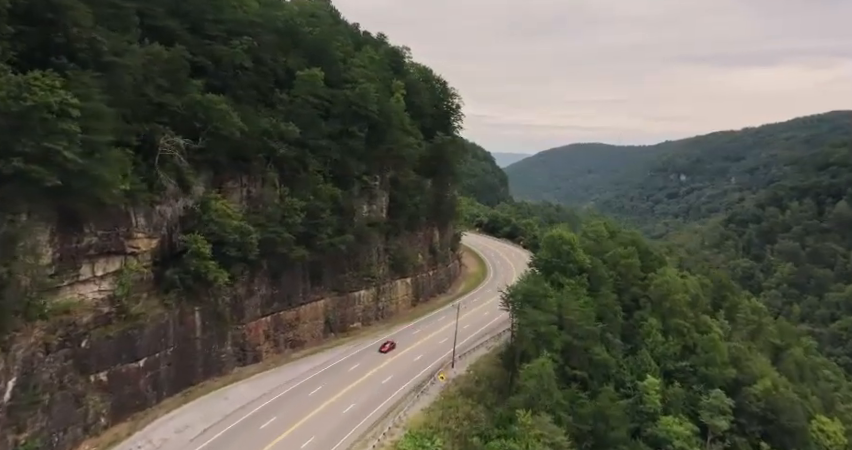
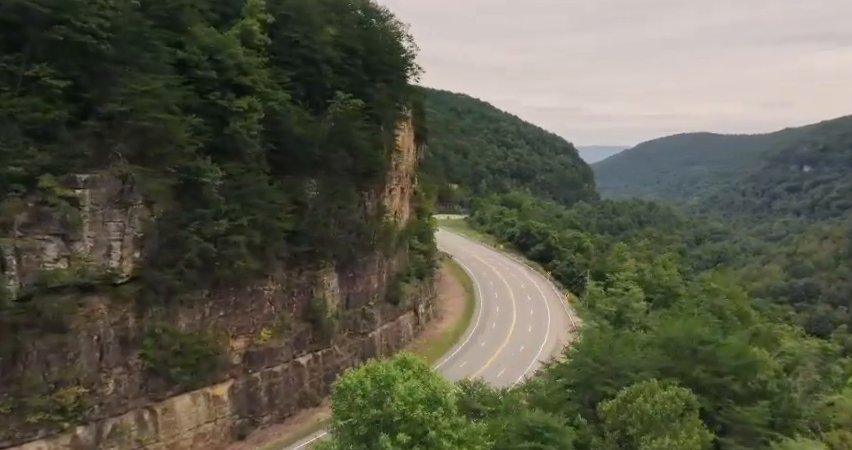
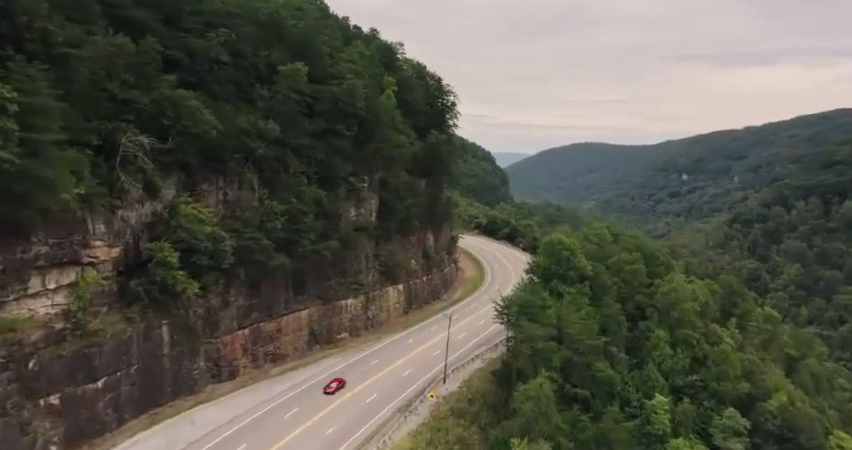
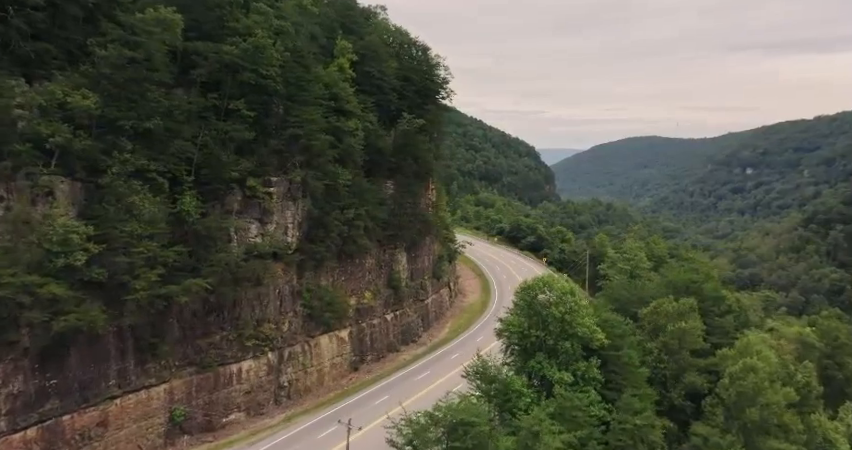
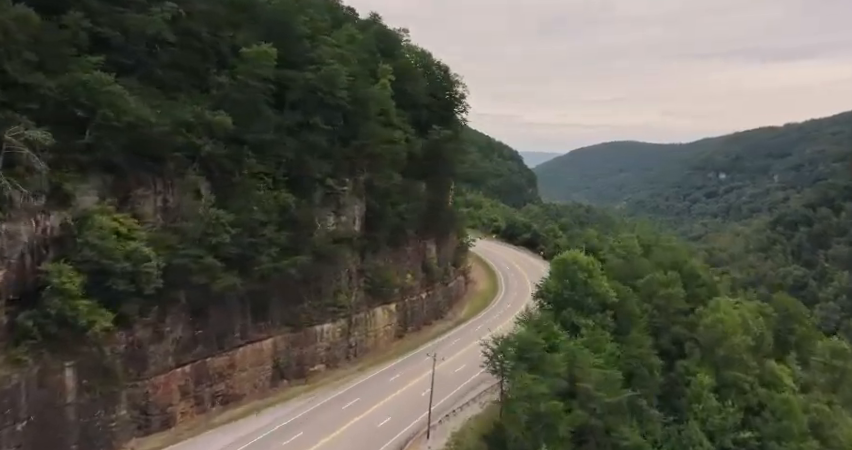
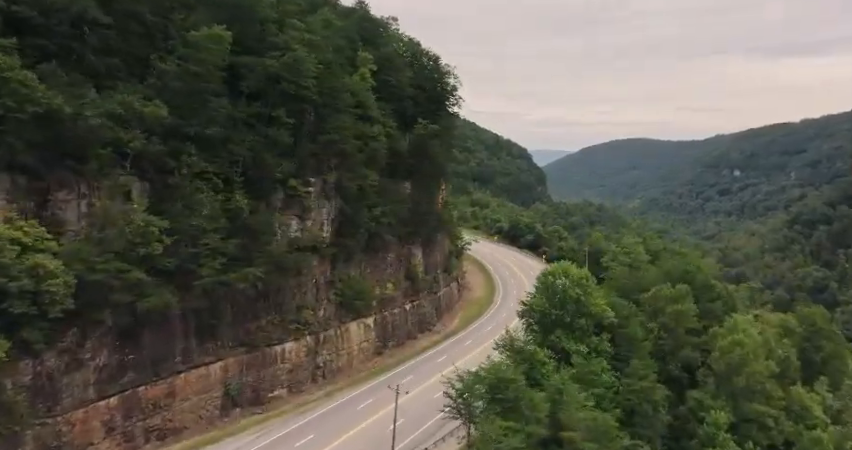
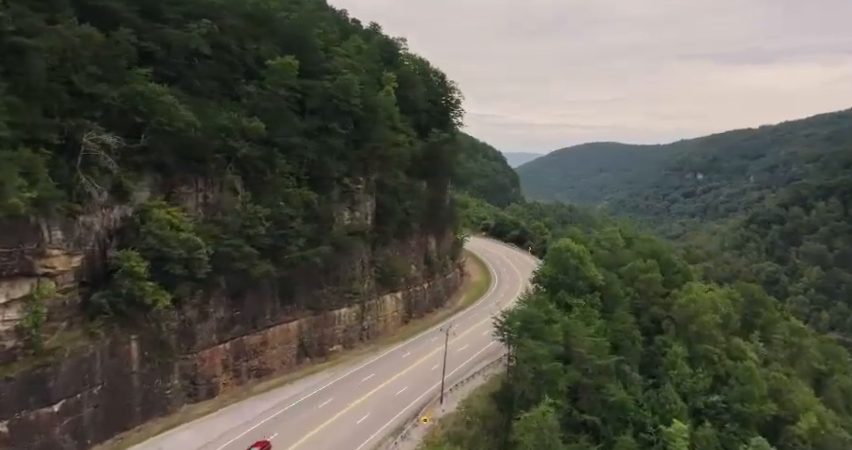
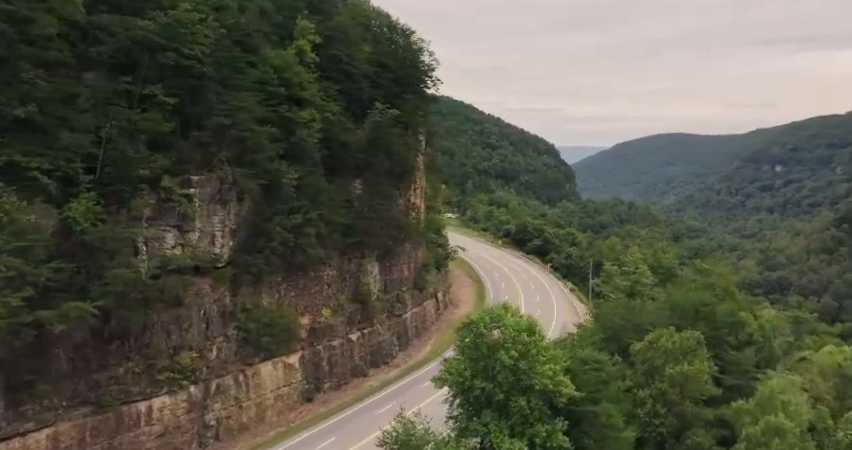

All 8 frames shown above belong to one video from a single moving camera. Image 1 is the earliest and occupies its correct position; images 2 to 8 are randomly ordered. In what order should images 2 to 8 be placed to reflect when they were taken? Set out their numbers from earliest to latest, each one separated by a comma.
3, 7, 5, 6, 4, 8, 2
